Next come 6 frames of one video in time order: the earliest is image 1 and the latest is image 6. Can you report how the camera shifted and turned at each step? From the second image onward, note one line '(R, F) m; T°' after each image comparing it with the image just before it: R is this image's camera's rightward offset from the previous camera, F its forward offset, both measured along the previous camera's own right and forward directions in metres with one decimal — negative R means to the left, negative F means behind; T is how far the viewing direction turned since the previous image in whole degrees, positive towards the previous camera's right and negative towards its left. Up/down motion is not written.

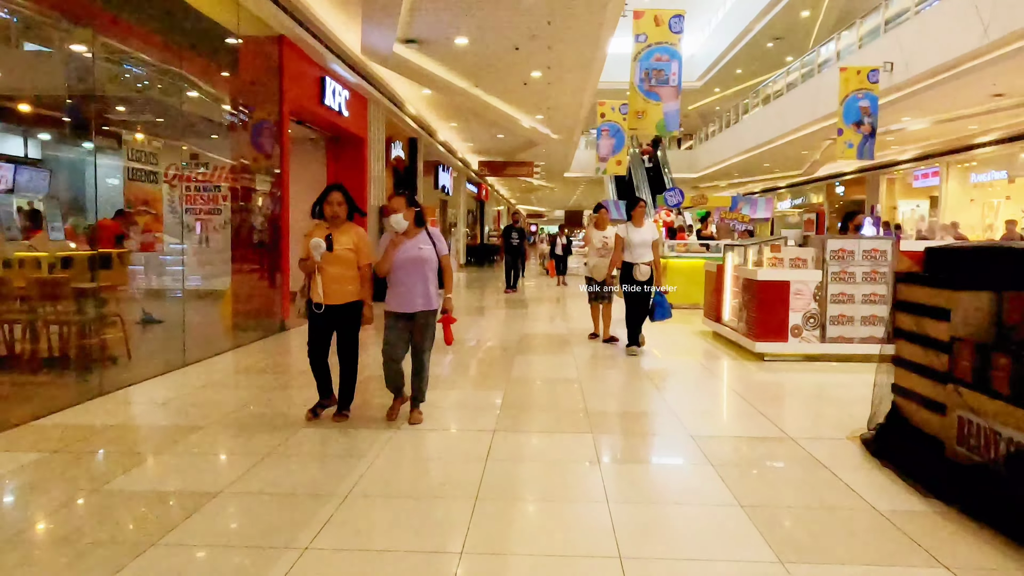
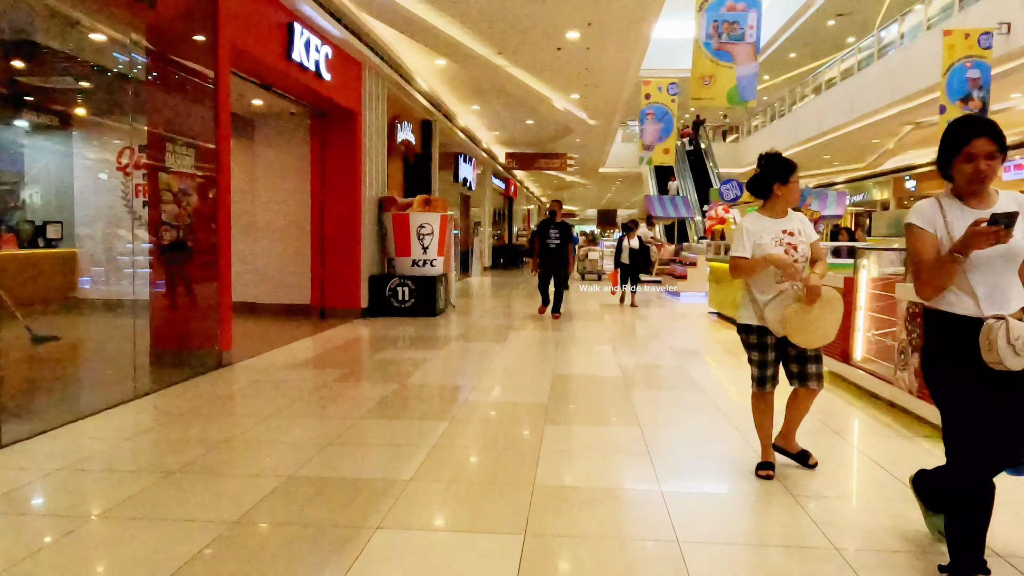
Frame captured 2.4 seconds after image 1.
(0.0, +2.0) m; -2°
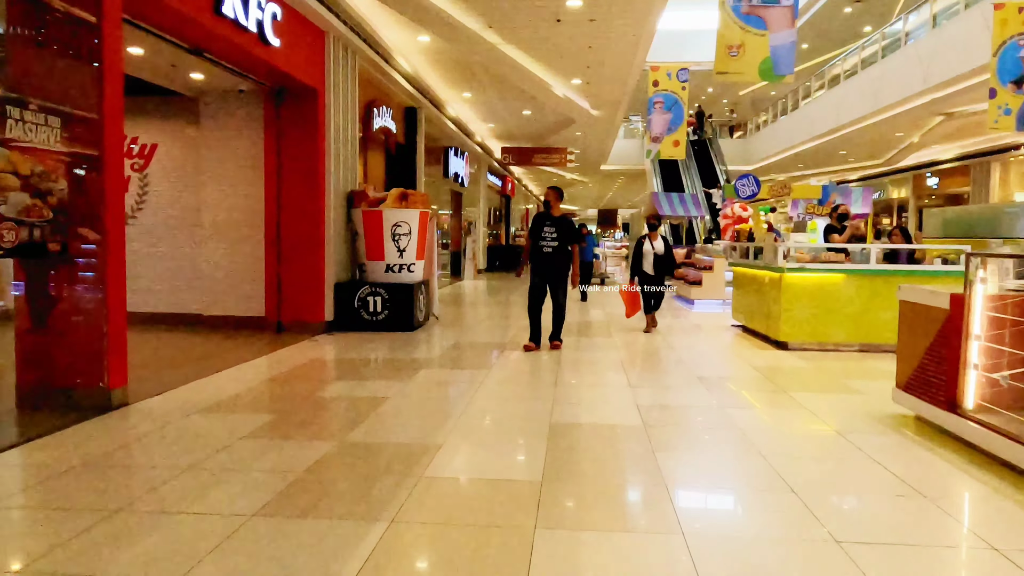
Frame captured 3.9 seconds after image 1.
(+0.1, +1.2) m; 0°
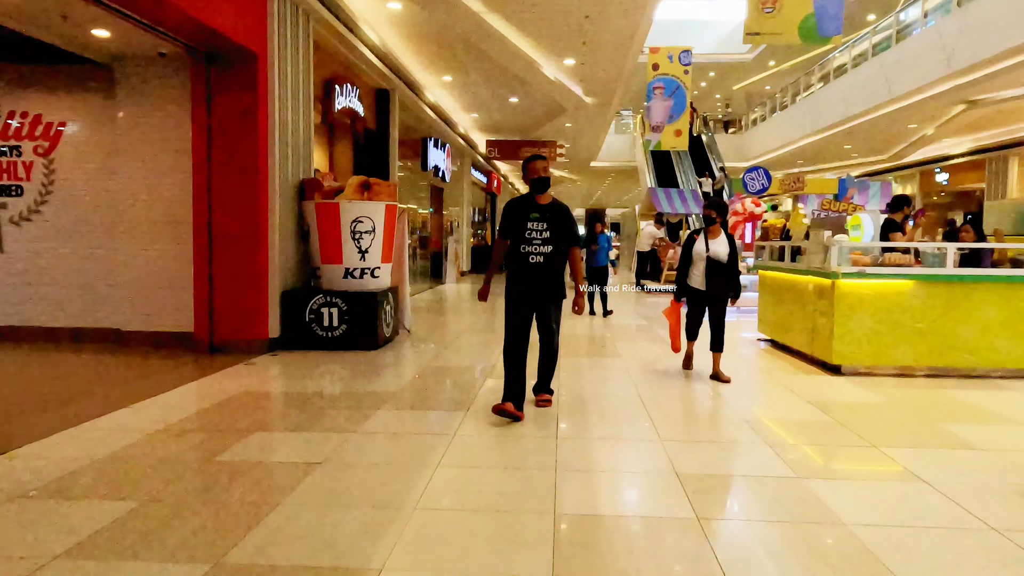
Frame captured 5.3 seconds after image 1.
(0.0, +1.2) m; +1°
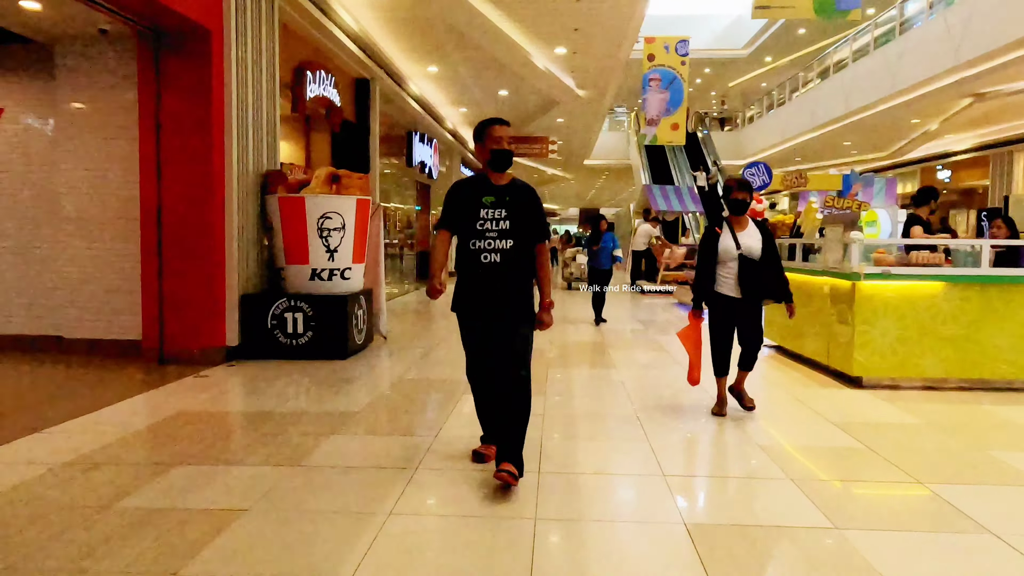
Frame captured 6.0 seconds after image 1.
(+0.1, +0.5) m; 0°
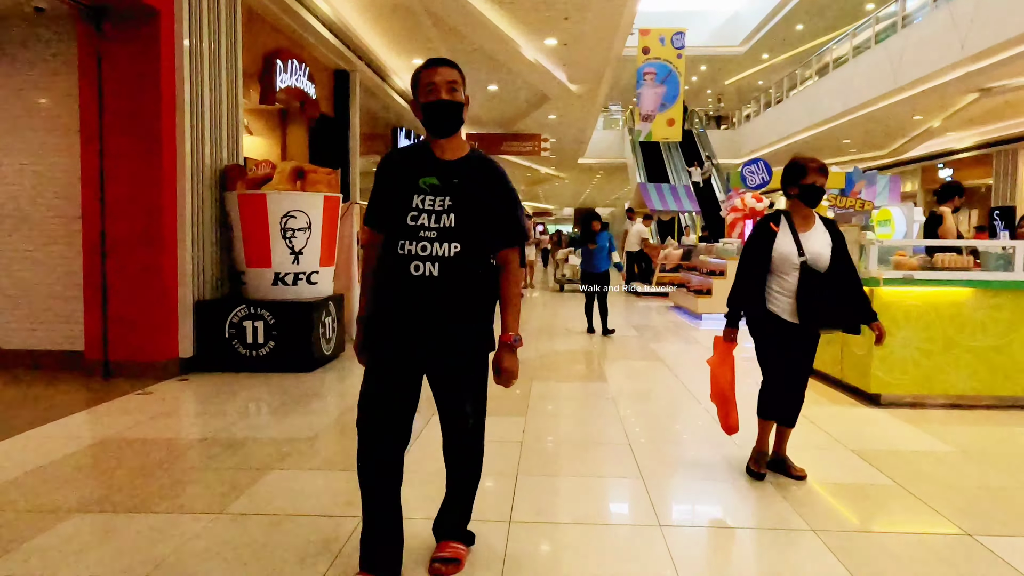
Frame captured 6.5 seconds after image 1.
(+0.1, +0.4) m; 0°
